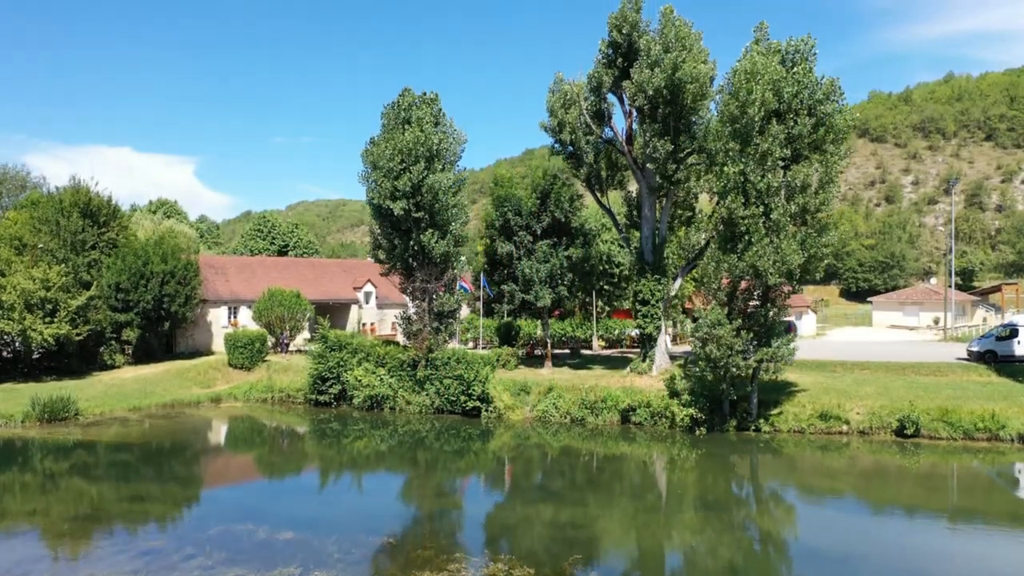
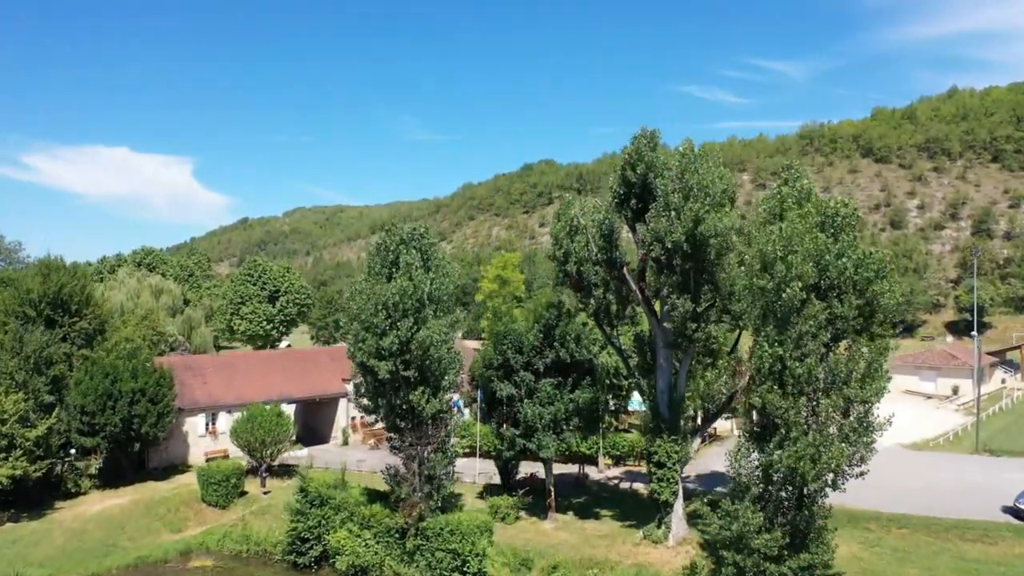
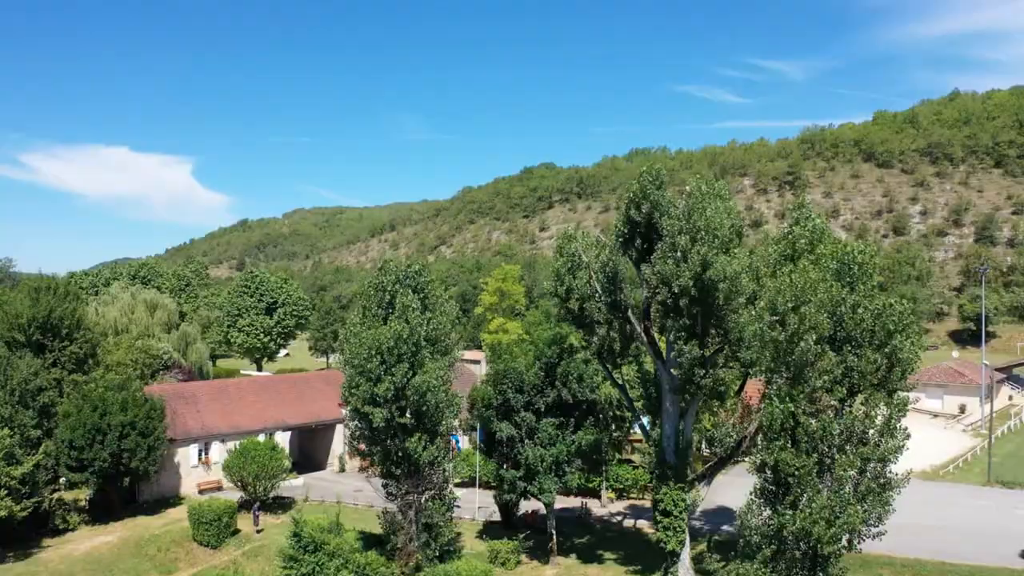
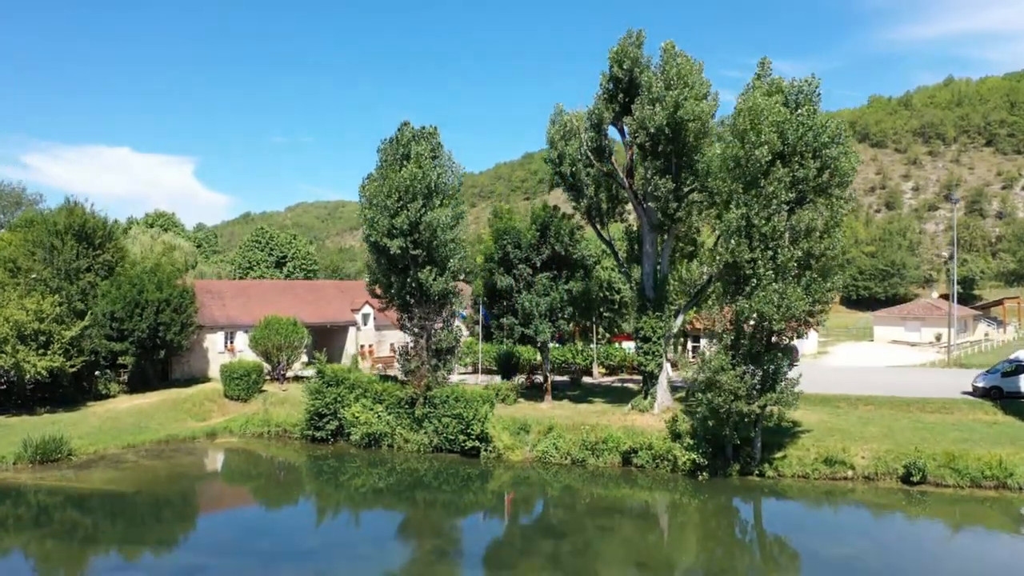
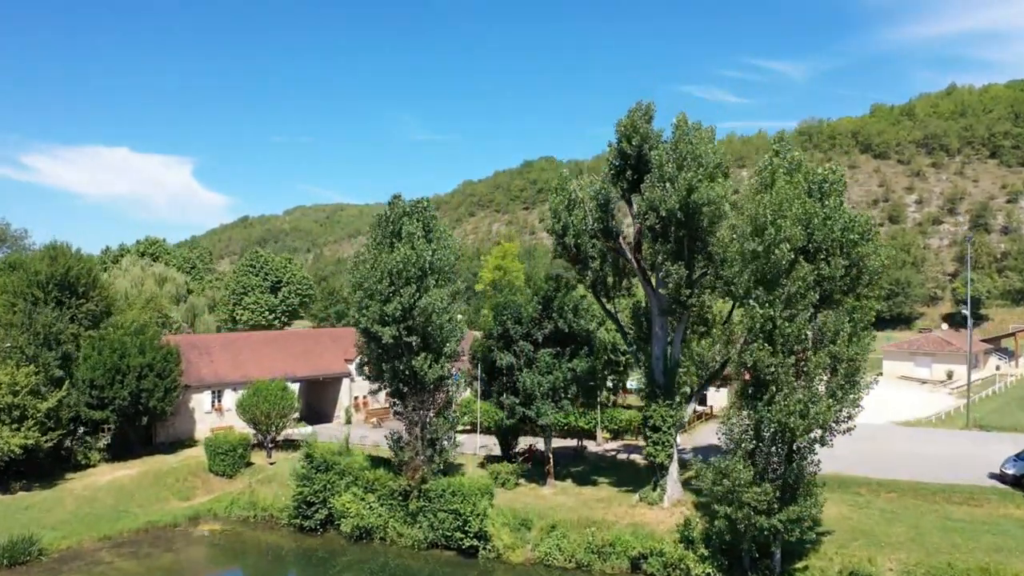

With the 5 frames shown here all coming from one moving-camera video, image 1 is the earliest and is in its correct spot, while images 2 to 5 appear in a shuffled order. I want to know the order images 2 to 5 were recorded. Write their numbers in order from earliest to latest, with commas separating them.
4, 5, 2, 3
